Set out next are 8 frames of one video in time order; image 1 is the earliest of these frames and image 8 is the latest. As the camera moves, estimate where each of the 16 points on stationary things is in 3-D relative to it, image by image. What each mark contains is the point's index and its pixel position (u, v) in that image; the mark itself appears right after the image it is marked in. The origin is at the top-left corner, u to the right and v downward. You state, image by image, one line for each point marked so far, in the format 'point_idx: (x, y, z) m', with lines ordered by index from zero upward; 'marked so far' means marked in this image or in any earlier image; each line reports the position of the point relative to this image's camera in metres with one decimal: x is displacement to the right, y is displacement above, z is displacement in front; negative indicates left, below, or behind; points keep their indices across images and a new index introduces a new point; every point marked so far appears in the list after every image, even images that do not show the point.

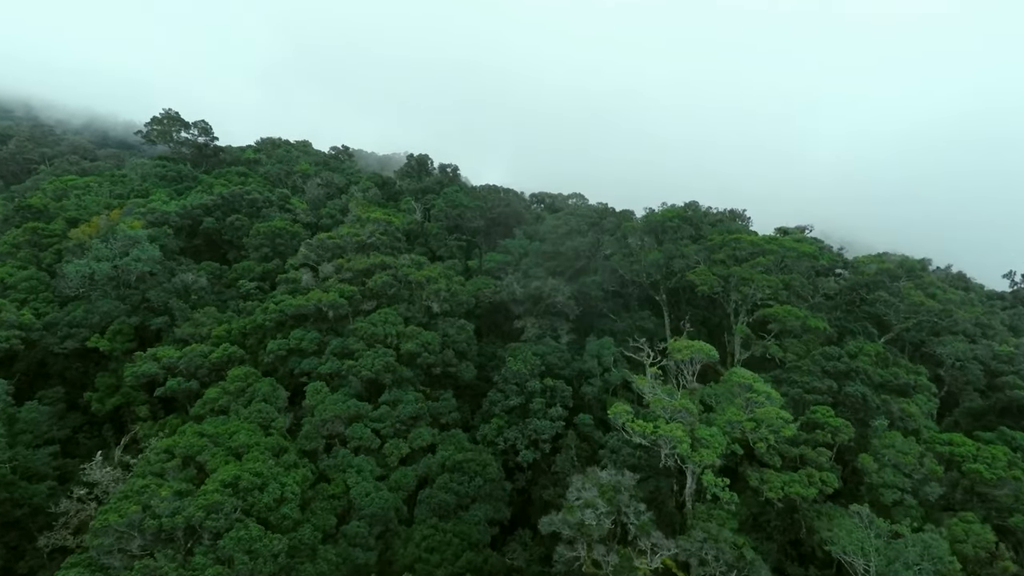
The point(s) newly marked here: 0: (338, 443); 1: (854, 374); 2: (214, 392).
0: (-5.4, -4.8, +19.2) m
1: (+10.8, -2.8, +19.6) m
2: (-9.5, -3.3, +20.0) m
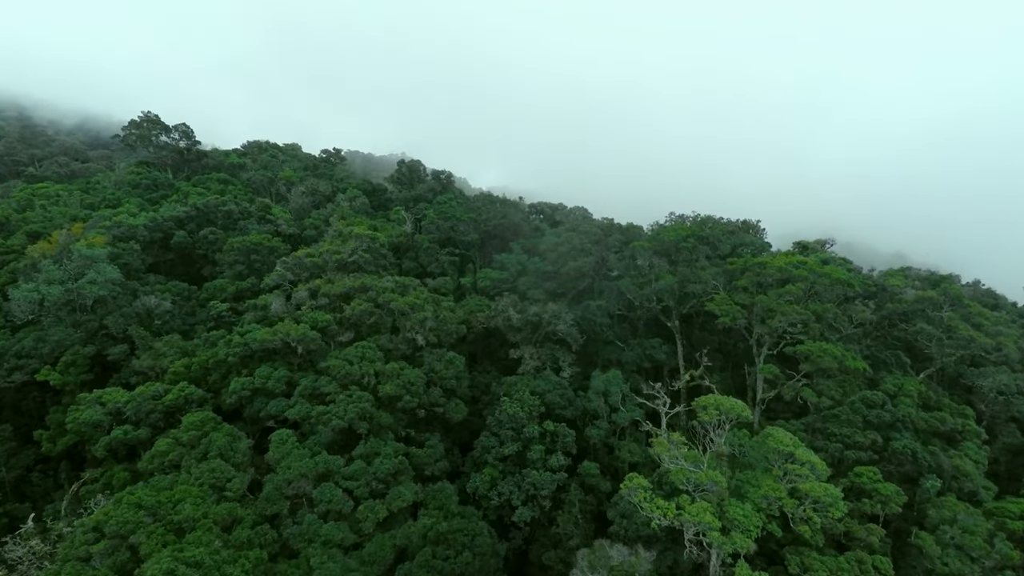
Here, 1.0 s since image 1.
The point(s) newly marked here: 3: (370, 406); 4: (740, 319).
0: (-5.5, -5.8, +16.6) m
1: (+10.6, -3.7, +17.1) m
2: (-9.7, -4.3, +17.4) m
3: (-4.1, -3.4, +18.1) m
4: (+7.0, -0.9, +19.2) m
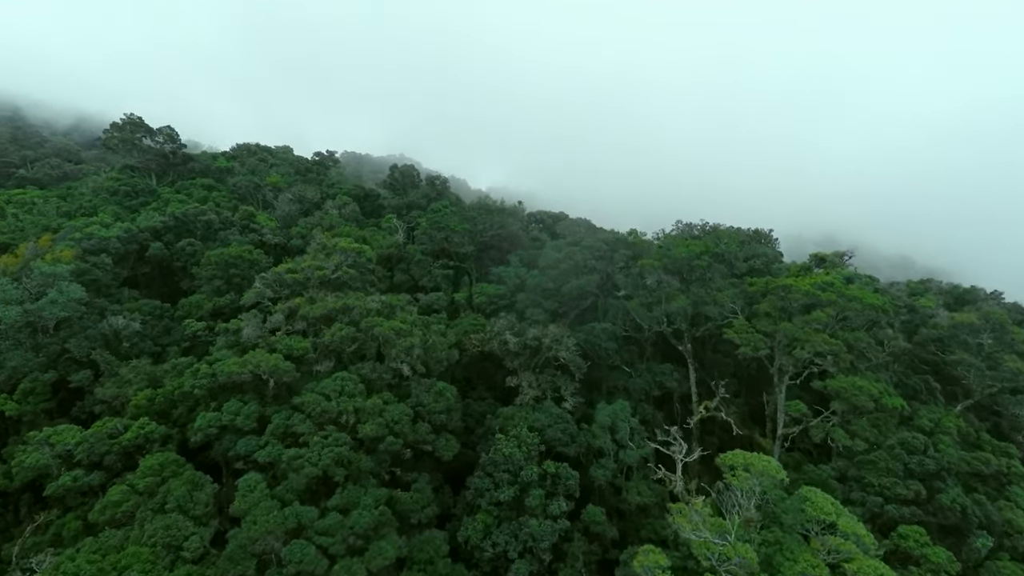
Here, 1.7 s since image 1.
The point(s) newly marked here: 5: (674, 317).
0: (-5.6, -6.5, +14.7) m
1: (+10.5, -4.5, +15.1) m
2: (-9.8, -5.1, +15.5) m
3: (-4.2, -4.2, +16.2) m
4: (+6.9, -1.7, +17.2) m
5: (+5.2, -0.9, +19.9) m
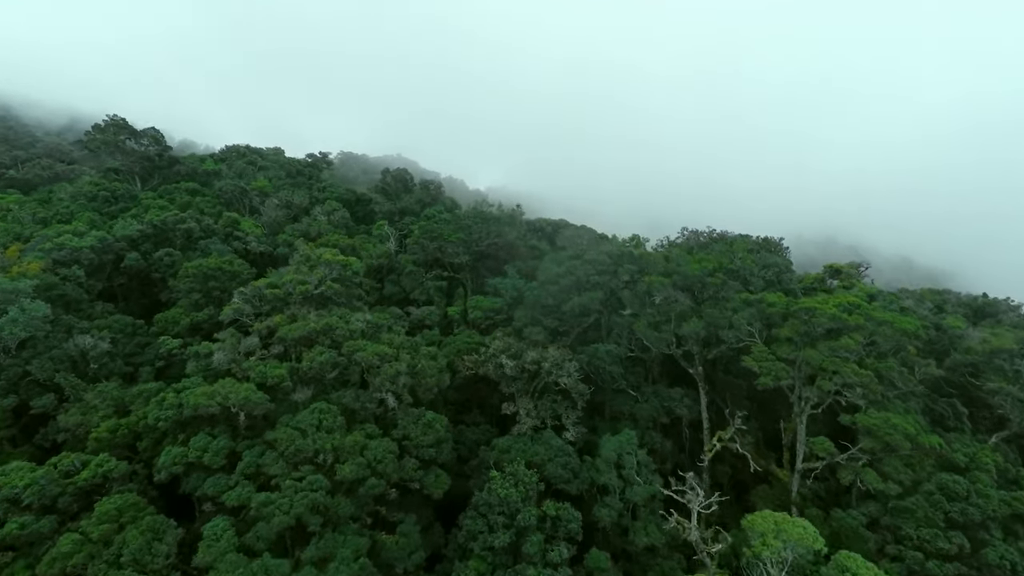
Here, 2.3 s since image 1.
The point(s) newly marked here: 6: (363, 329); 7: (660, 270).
0: (-5.7, -7.1, +13.1) m
1: (+10.4, -5.0, +13.6) m
2: (-9.9, -5.7, +13.9) m
3: (-4.3, -4.8, +14.5) m
4: (+6.8, -2.3, +15.6) m
5: (+5.1, -1.5, +18.3) m
6: (-4.7, -1.3, +19.8) m
7: (+4.7, +0.6, +20.0) m
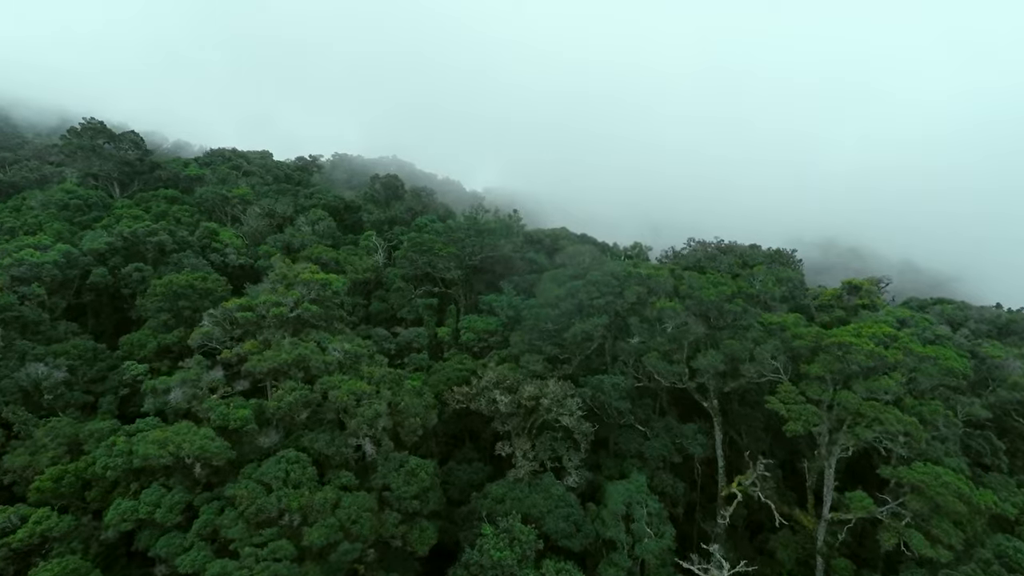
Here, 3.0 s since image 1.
0: (-5.8, -7.9, +11.2) m
1: (+10.3, -5.8, +11.7) m
2: (-10.0, -6.4, +11.9) m
3: (-4.5, -5.5, +12.6) m
4: (+6.7, -3.0, +13.8) m
5: (+4.9, -2.2, +16.4) m
6: (-4.9, -2.1, +17.9) m
7: (+4.6, -0.2, +18.1) m
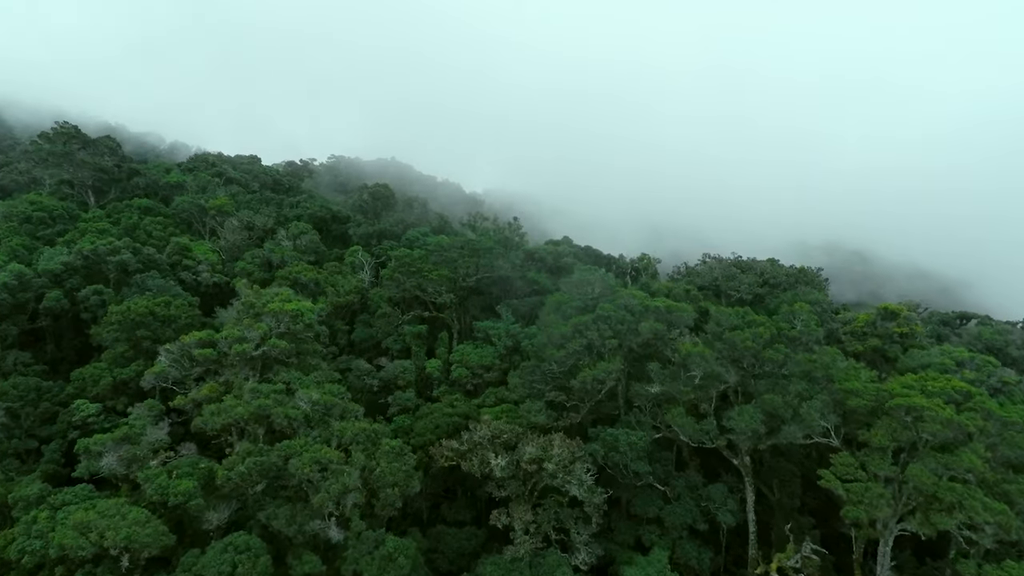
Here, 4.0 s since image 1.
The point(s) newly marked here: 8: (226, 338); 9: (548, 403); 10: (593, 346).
0: (-5.9, -8.8, +8.6) m
1: (+10.2, -6.7, +9.1) m
2: (-10.1, -7.4, +9.4) m
3: (-4.5, -6.5, +10.1) m
4: (+6.6, -3.9, +11.2) m
5: (+4.9, -3.2, +13.8) m
6: (-4.9, -3.0, +15.3) m
7: (+4.5, -1.1, +15.5) m
8: (-8.2, -1.5, +18.0) m
9: (+0.9, -3.0, +16.2) m
10: (+2.1, -1.5, +16.2) m
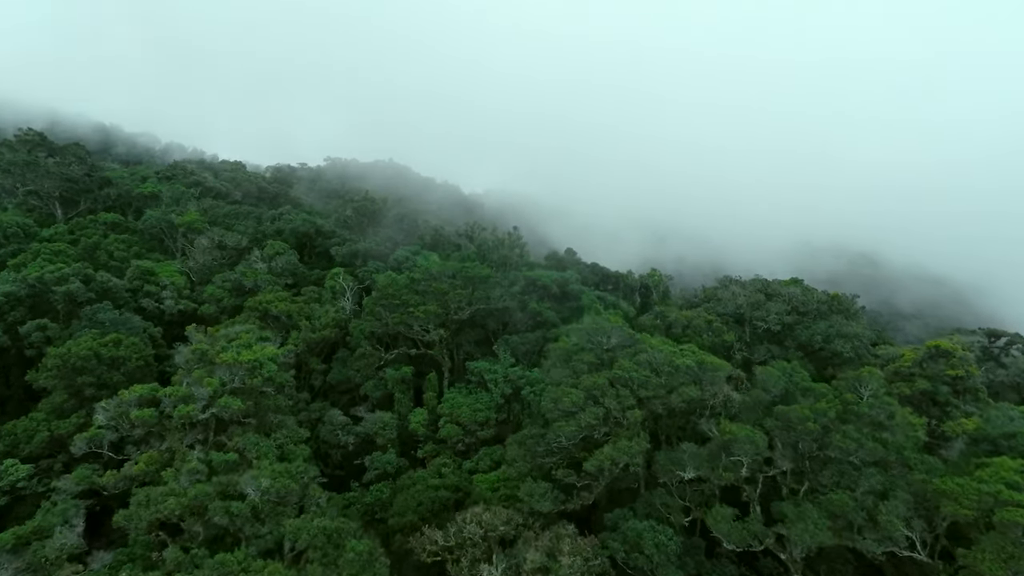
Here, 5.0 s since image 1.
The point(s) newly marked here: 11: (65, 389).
0: (-5.9, -10.0, +5.8) m
1: (+10.2, -7.9, +6.3) m
2: (-10.1, -8.6, +6.6) m
3: (-4.5, -7.7, +7.2) m
4: (+6.6, -5.1, +8.4) m
5: (+4.8, -4.3, +11.0) m
6: (-5.0, -4.2, +12.5) m
7: (+4.5, -2.3, +12.7) m
8: (-8.2, -2.7, +15.2) m
9: (+0.9, -4.1, +13.4) m
10: (+2.0, -2.6, +13.3) m
11: (-13.5, -3.0, +18.8) m
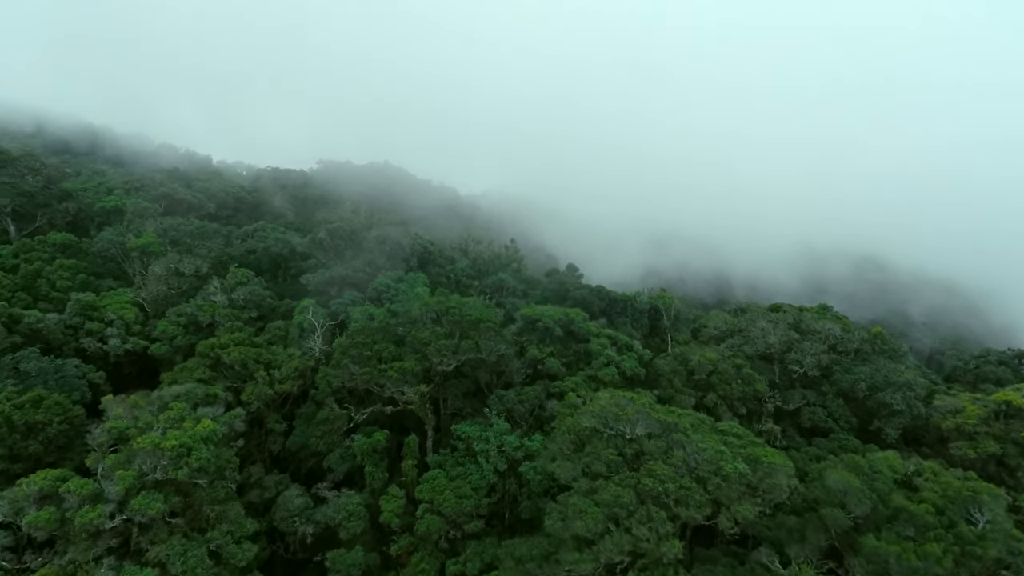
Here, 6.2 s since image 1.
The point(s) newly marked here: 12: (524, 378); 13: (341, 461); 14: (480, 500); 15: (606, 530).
0: (-6.0, -11.3, +2.6) m
1: (+10.1, -9.1, +3.2) m
2: (-10.2, -9.9, +3.4) m
3: (-4.6, -9.0, +4.1) m
4: (+6.5, -6.4, +5.2) m
5: (+4.8, -5.6, +7.8) m
6: (-5.0, -5.5, +9.3) m
7: (+4.4, -3.5, +9.5) m
8: (-8.3, -4.0, +12.0) m
9: (+0.8, -5.4, +10.2) m
10: (+1.9, -3.9, +10.2) m
11: (-13.6, -4.3, +15.6) m
12: (+0.3, -2.5, +18.0) m
13: (-4.2, -4.4, +16.0) m
14: (-0.7, -4.7, +14.2) m
15: (+1.5, -3.7, +10.4) m
